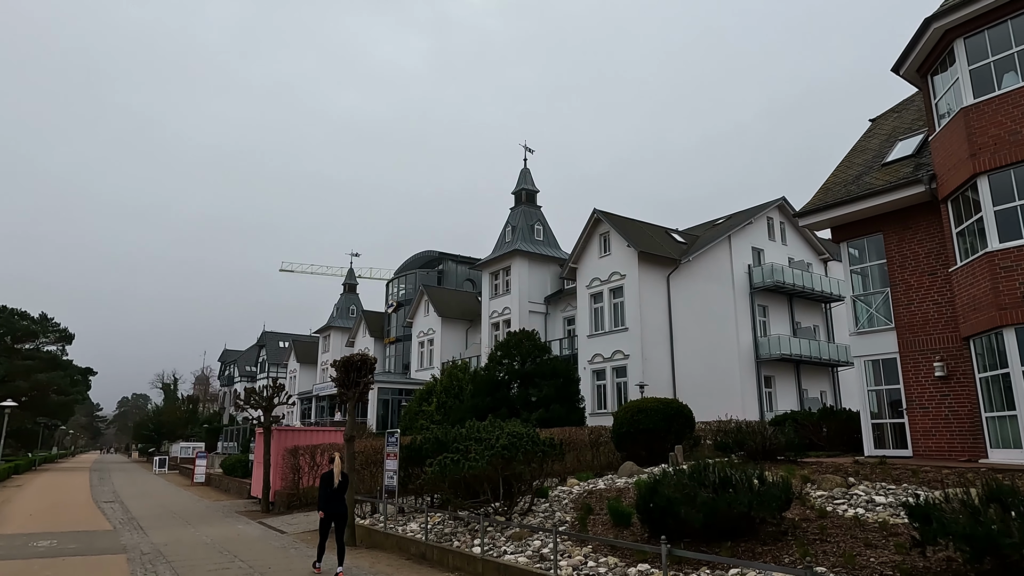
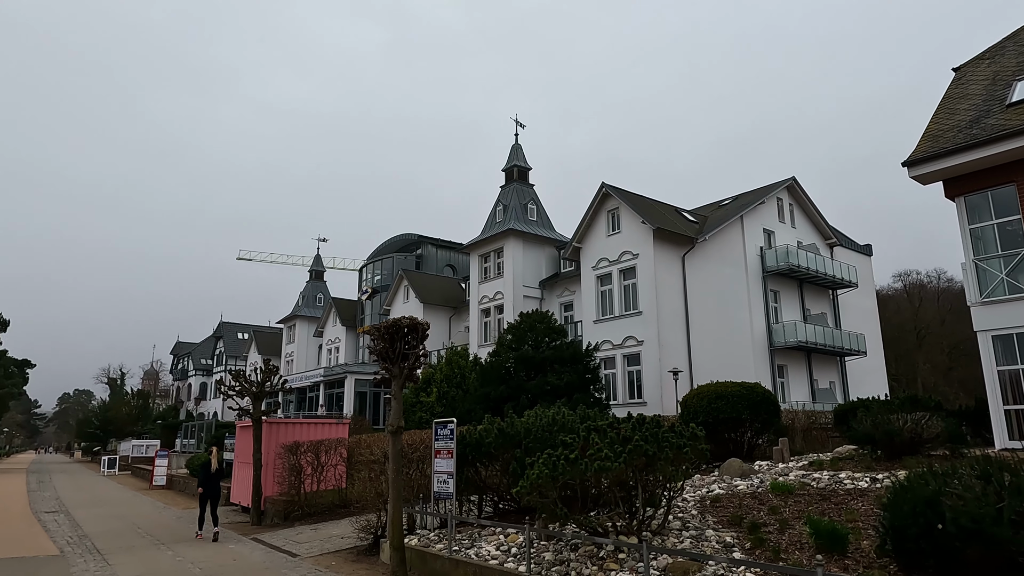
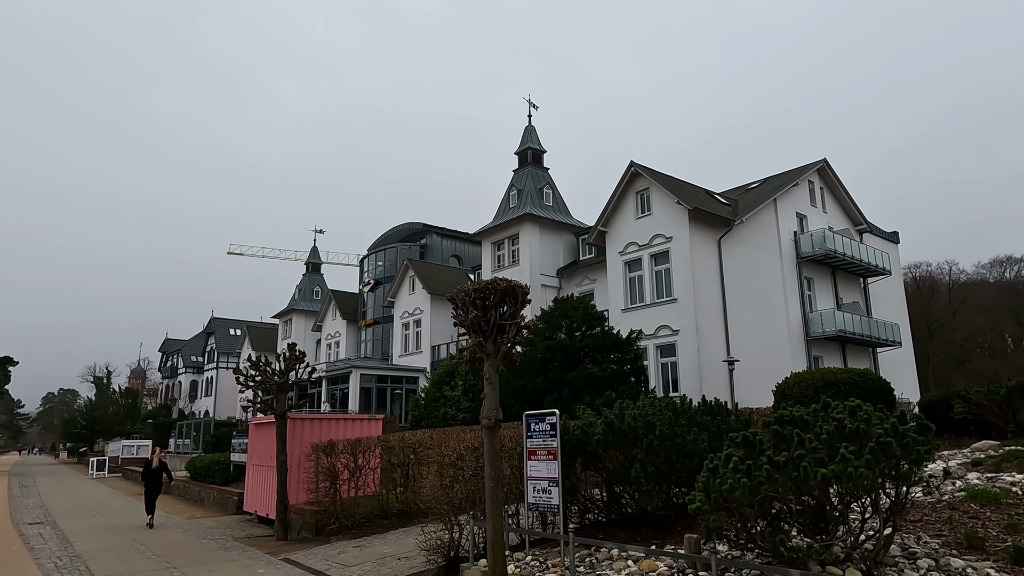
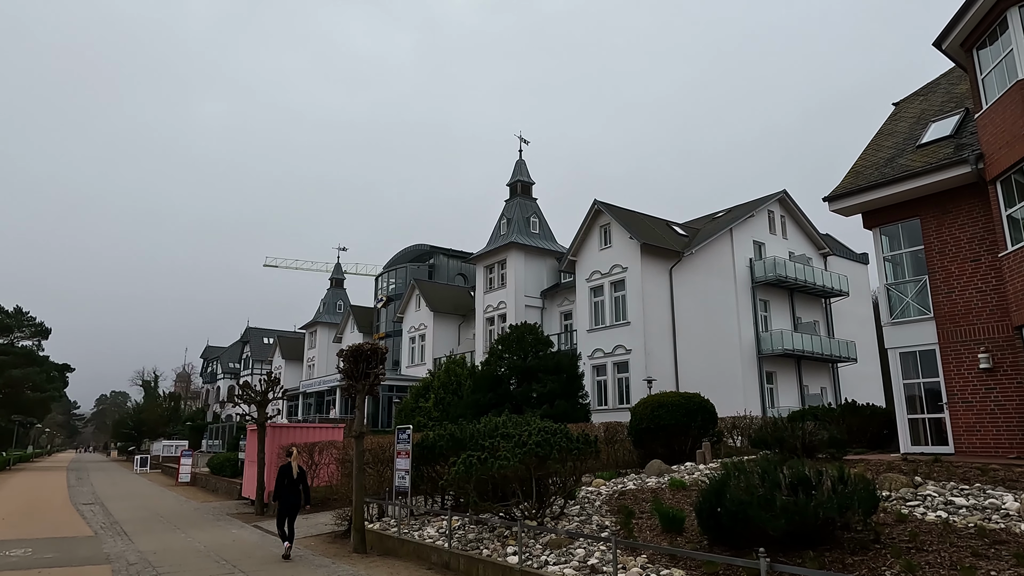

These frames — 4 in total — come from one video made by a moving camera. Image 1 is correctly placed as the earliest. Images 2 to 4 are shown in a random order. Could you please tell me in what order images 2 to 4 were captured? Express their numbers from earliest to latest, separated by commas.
4, 2, 3
